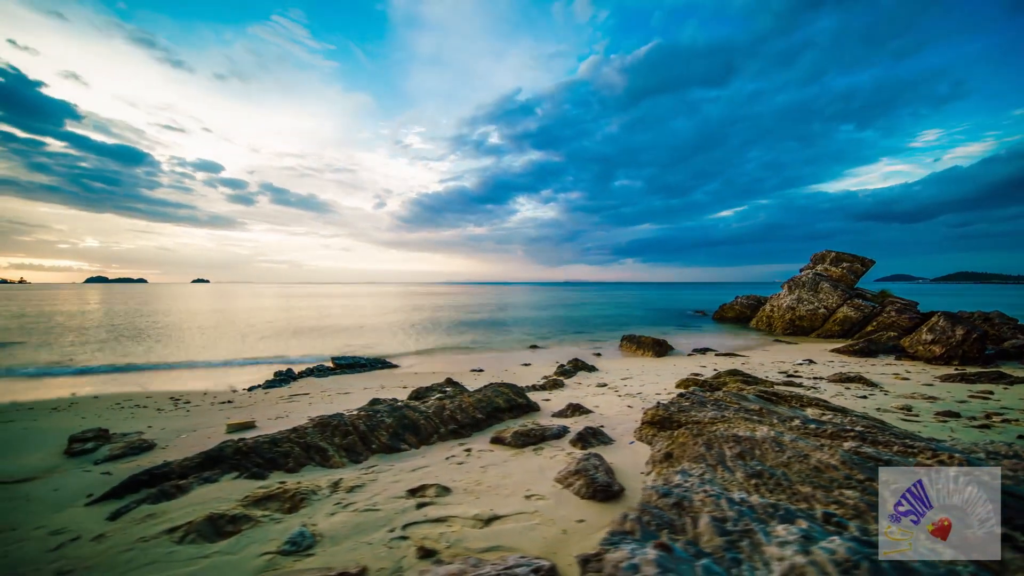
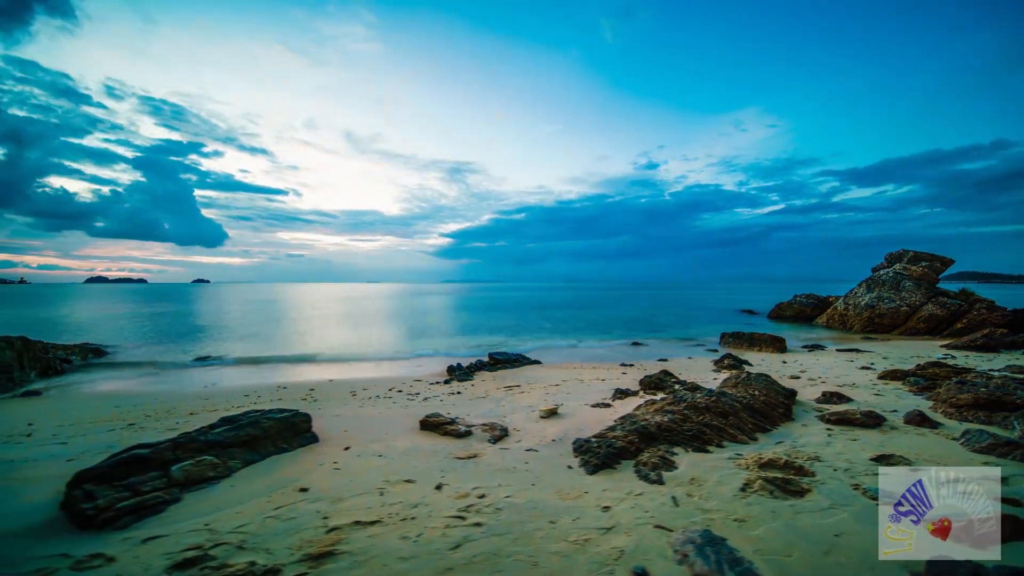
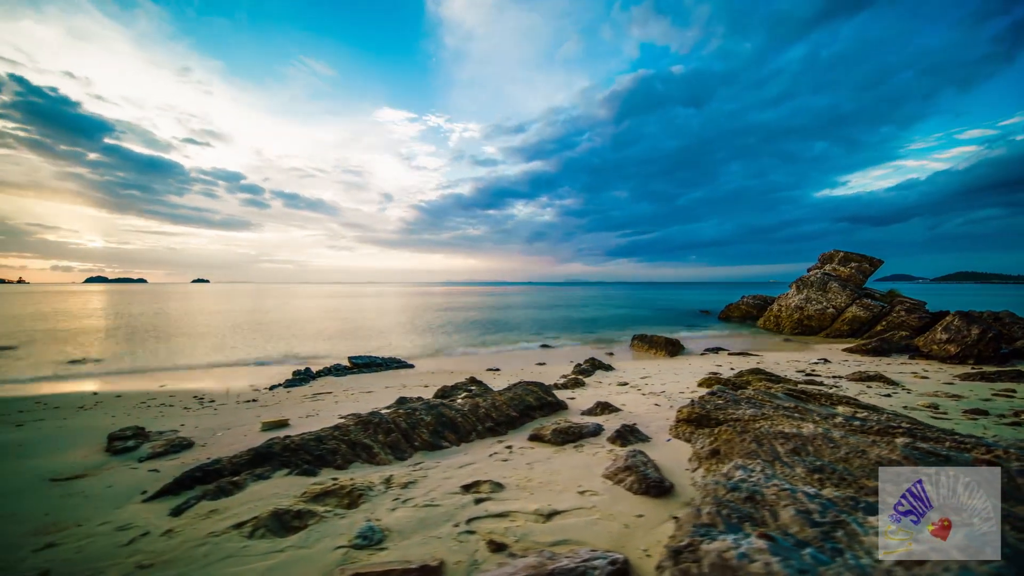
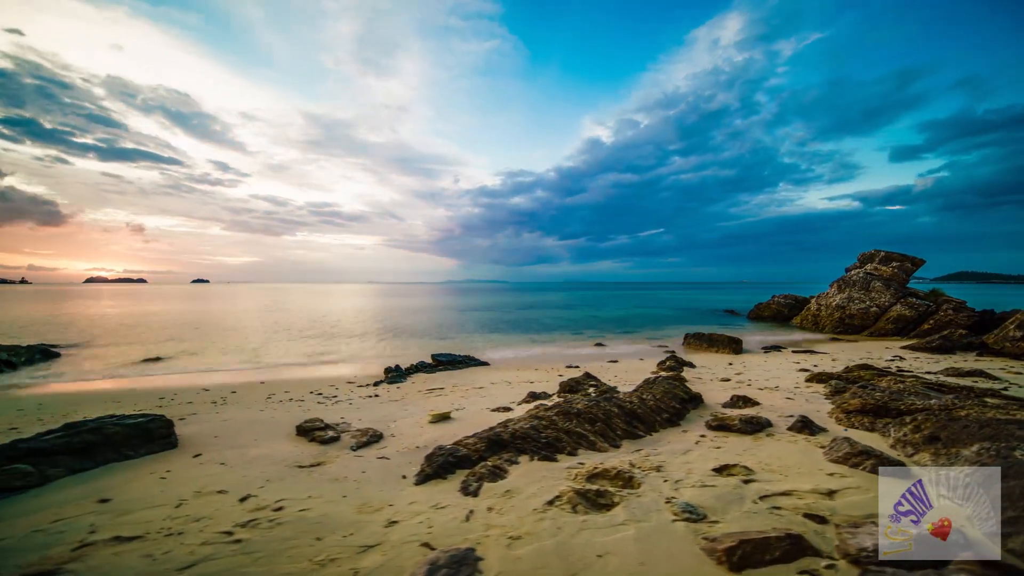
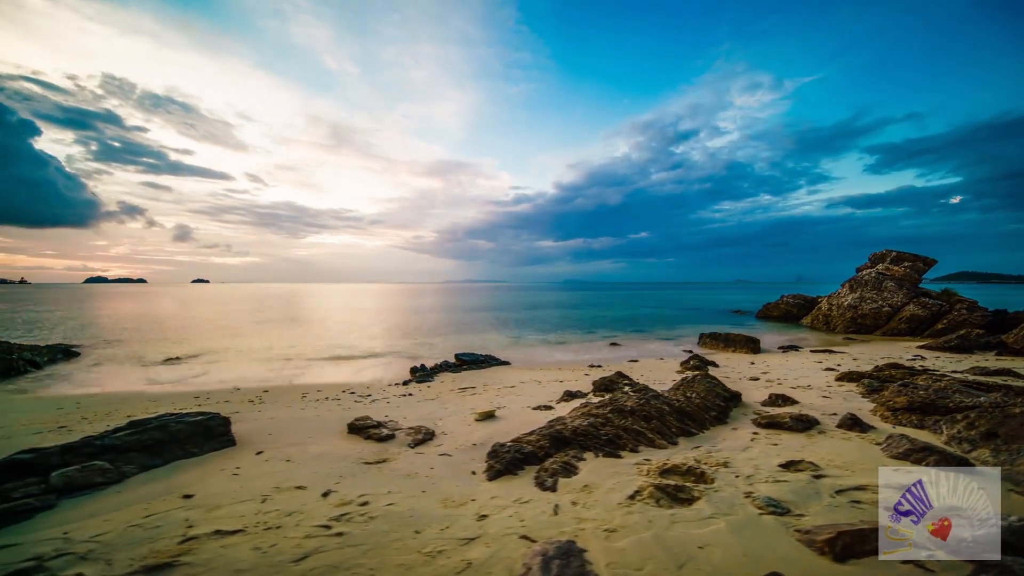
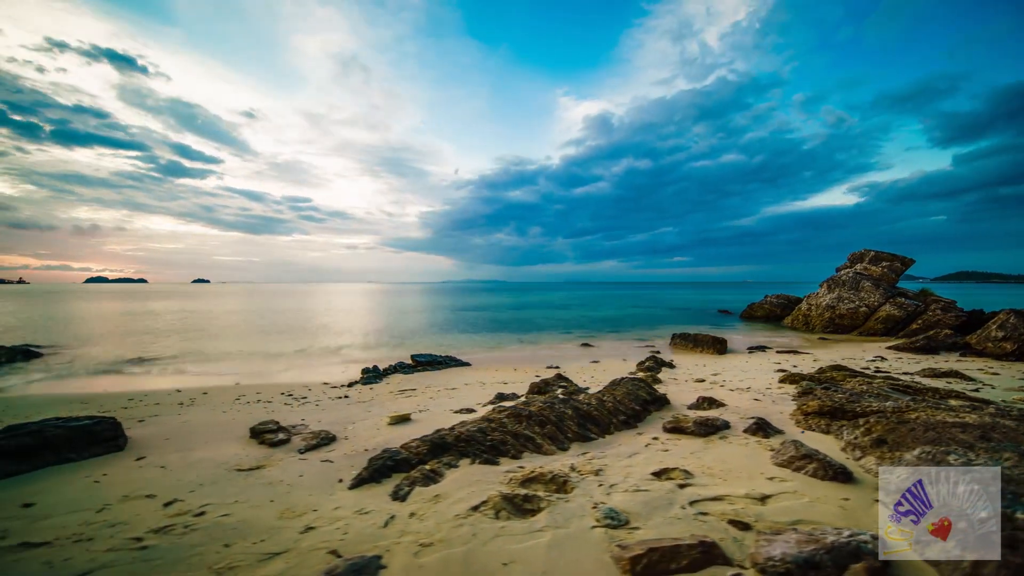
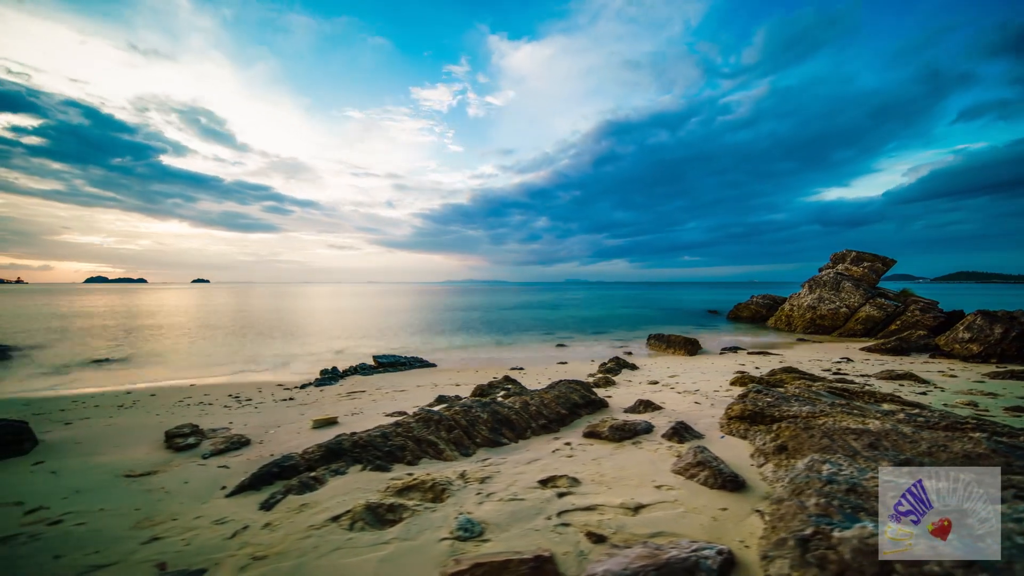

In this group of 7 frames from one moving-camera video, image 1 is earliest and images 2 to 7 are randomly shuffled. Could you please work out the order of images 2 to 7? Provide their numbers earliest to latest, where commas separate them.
3, 7, 6, 4, 5, 2
